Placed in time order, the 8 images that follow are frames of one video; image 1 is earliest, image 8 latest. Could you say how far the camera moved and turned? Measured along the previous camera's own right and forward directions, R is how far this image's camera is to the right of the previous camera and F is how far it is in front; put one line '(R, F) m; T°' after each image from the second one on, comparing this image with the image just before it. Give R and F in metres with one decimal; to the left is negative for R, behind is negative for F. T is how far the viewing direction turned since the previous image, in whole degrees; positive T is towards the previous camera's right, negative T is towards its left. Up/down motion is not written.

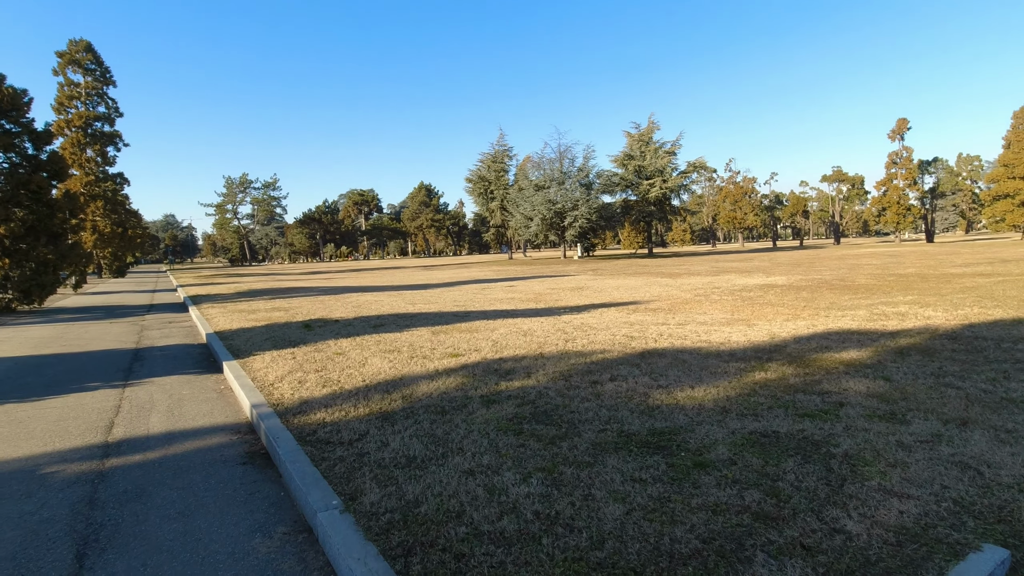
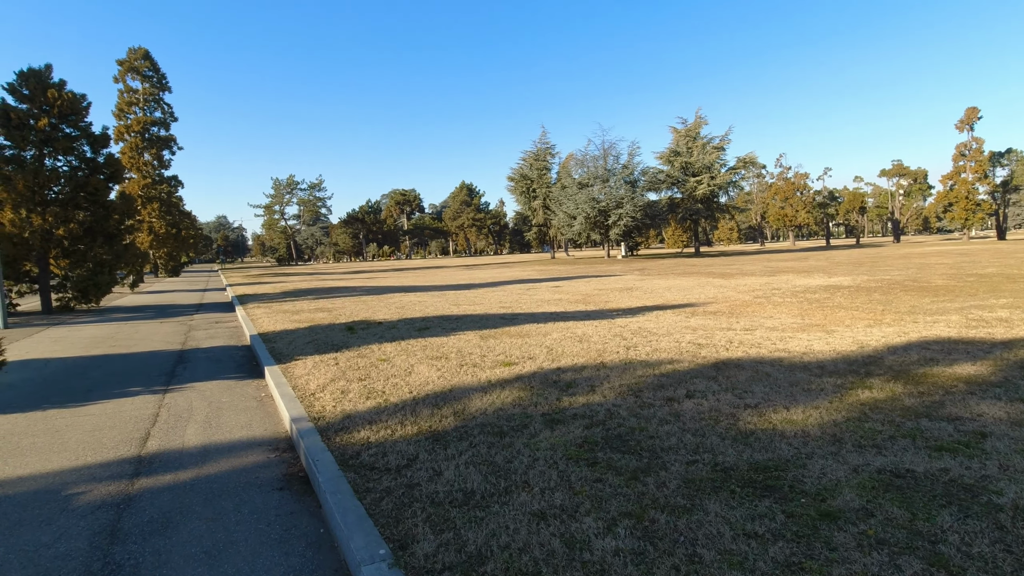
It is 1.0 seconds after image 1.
(-0.2, +0.6) m; -4°
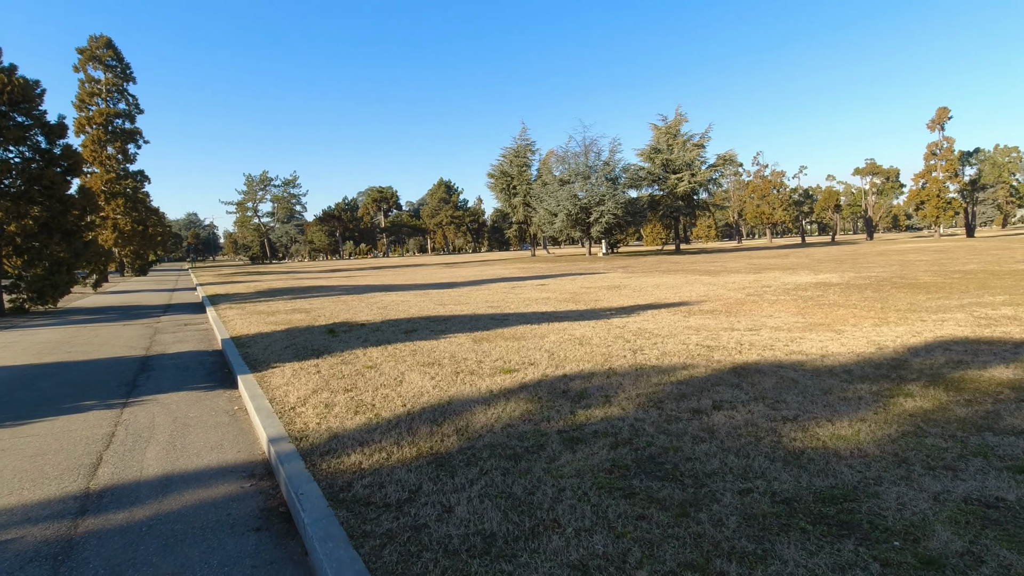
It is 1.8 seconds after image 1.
(-0.2, +0.6) m; +2°
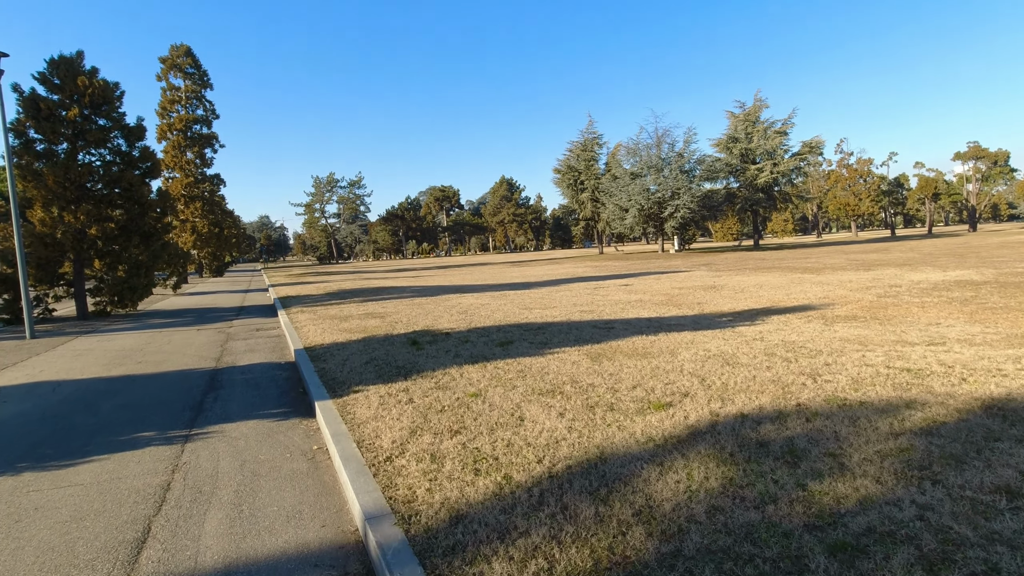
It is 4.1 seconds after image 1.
(-0.8, +1.4) m; -6°
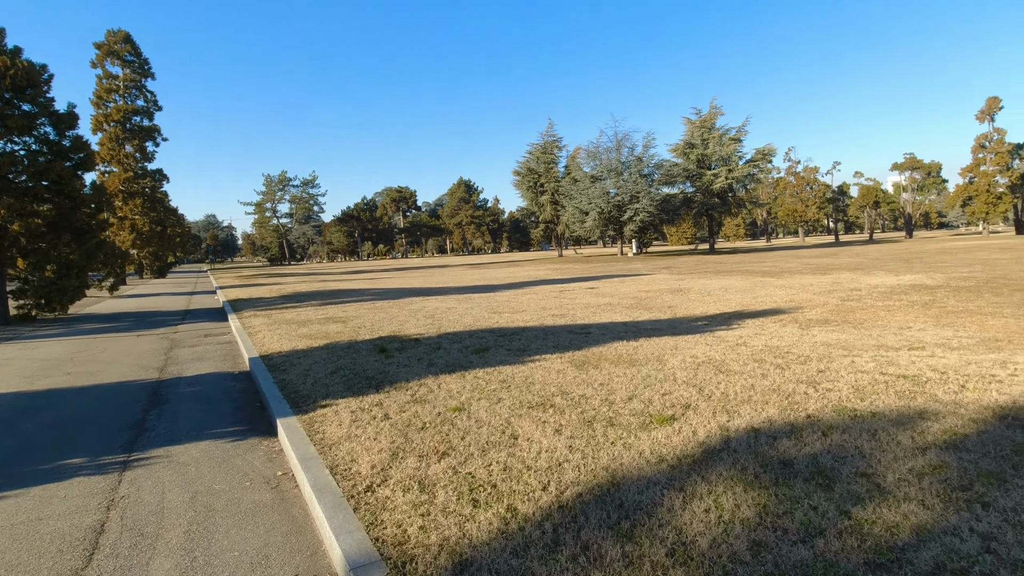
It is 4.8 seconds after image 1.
(-0.3, +0.4) m; +4°
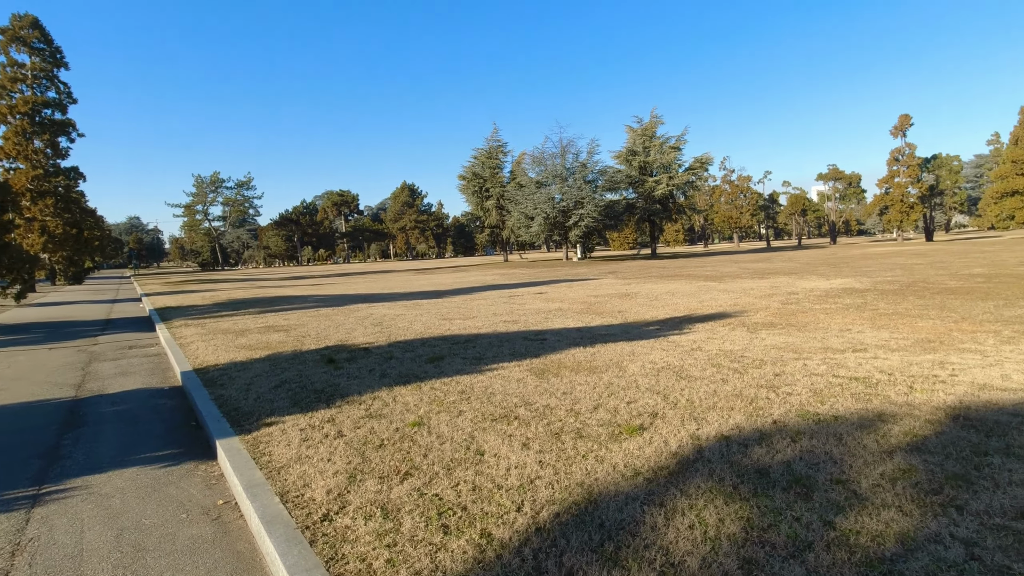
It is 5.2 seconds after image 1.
(-0.1, +0.2) m; +6°
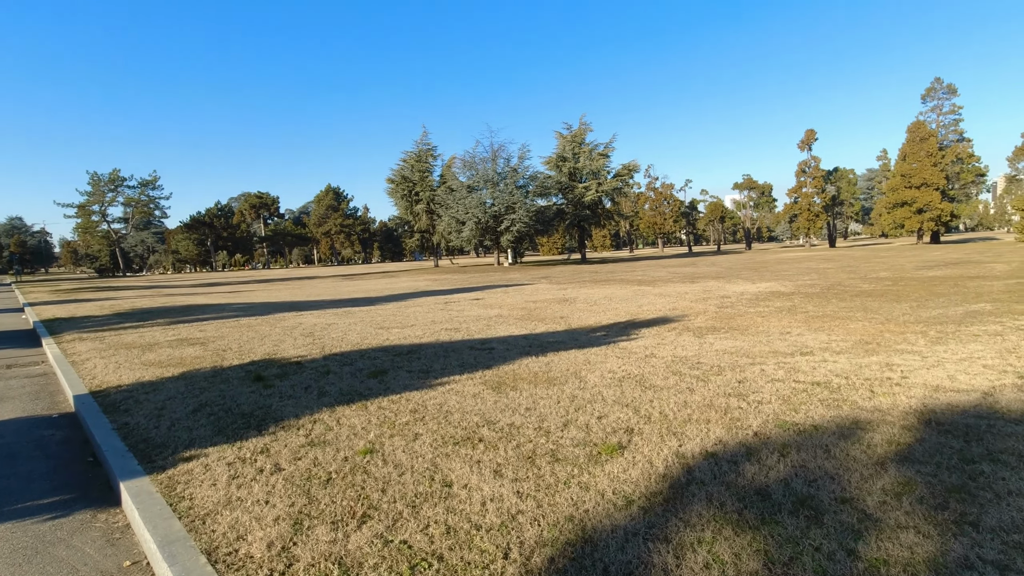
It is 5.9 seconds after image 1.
(-0.3, +0.5) m; +7°
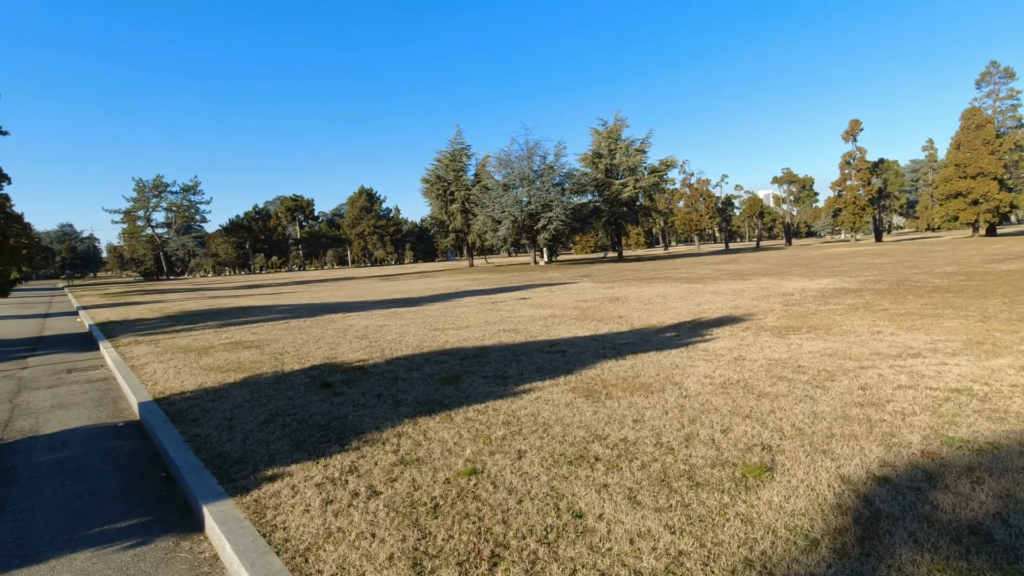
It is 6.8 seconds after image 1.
(-0.6, +0.5) m; -3°
